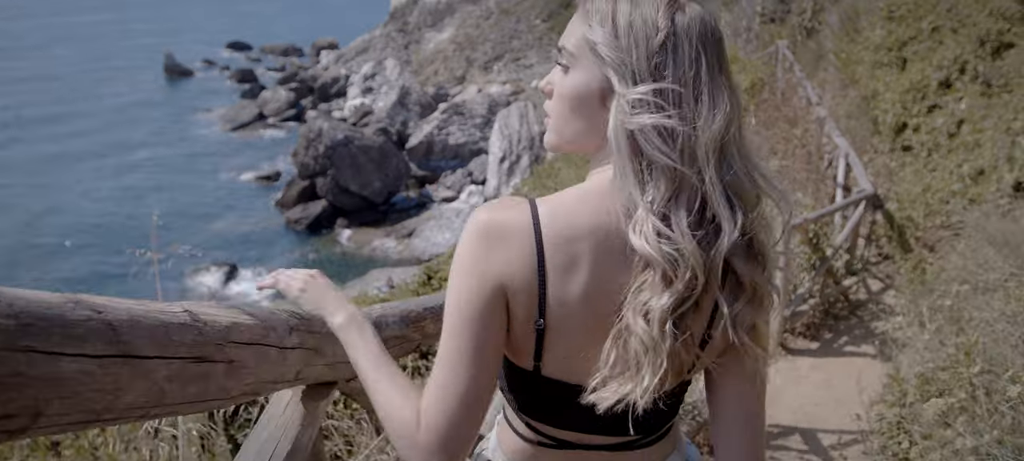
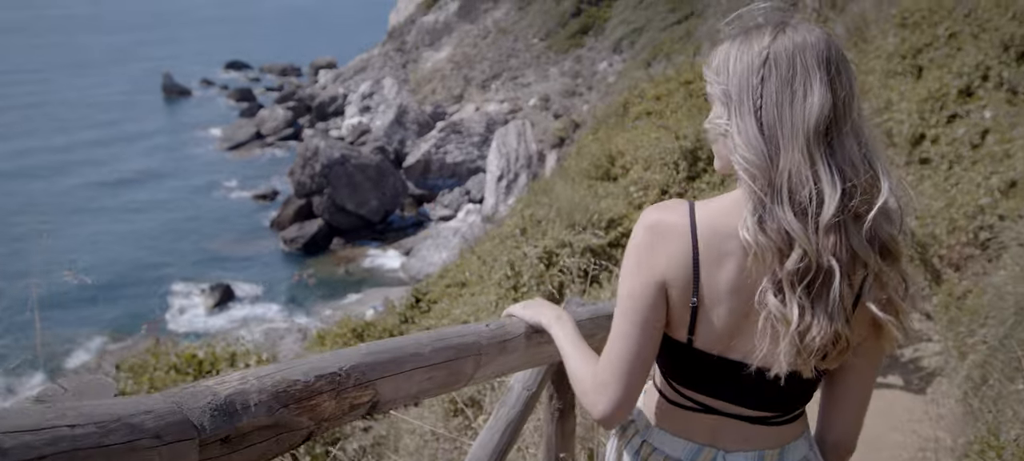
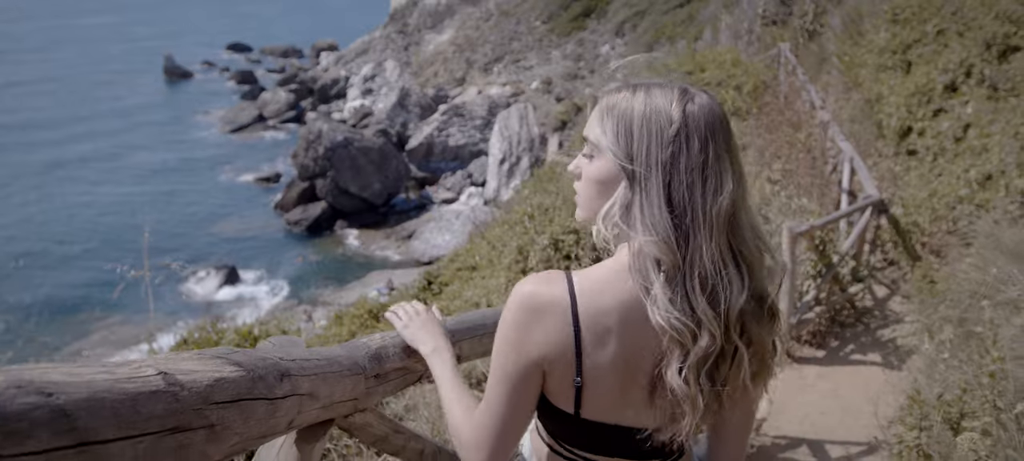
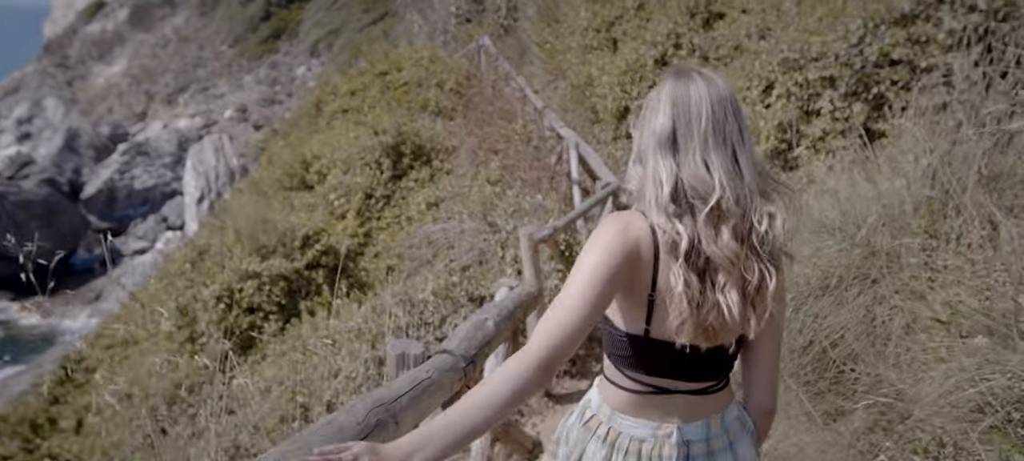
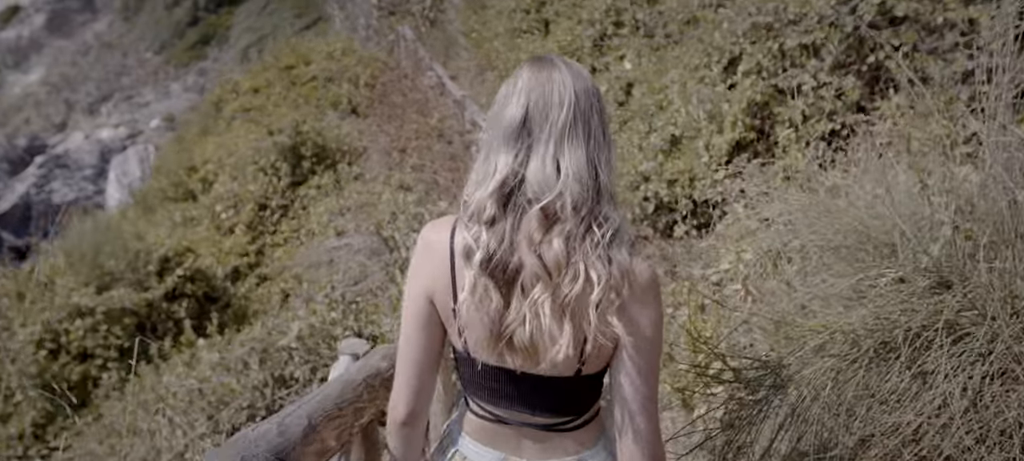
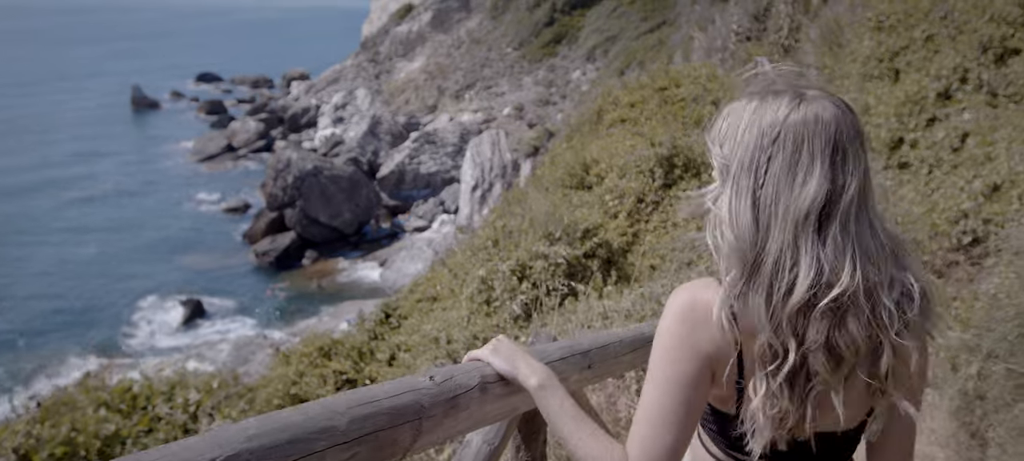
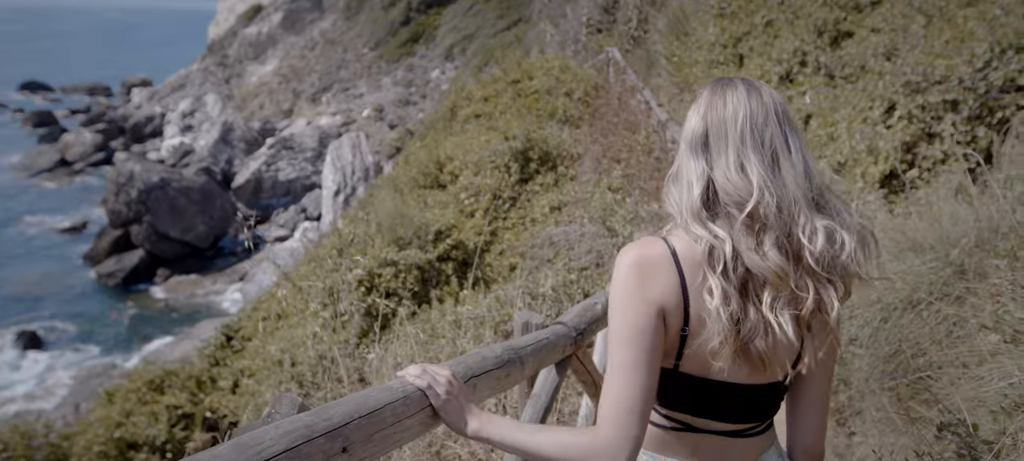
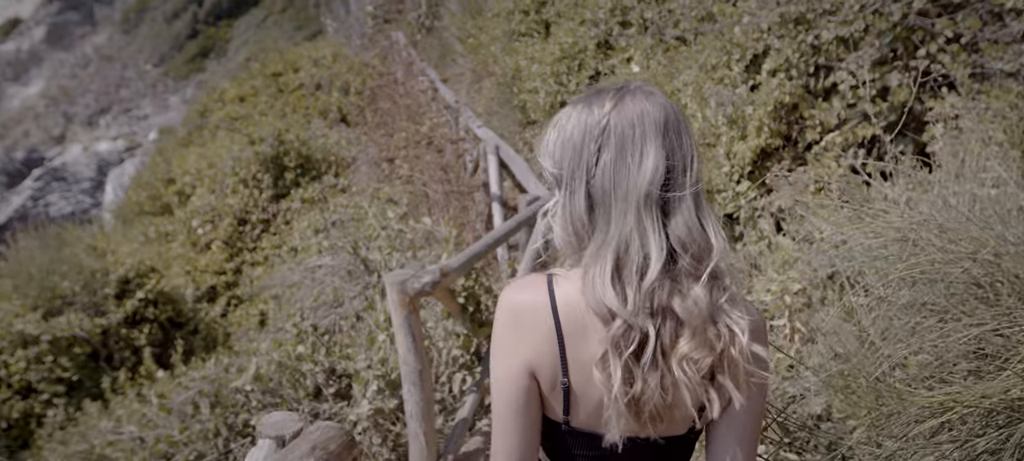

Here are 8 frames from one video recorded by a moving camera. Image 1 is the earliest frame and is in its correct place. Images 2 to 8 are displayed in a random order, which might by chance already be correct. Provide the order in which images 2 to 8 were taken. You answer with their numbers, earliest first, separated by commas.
3, 2, 6, 7, 4, 5, 8
